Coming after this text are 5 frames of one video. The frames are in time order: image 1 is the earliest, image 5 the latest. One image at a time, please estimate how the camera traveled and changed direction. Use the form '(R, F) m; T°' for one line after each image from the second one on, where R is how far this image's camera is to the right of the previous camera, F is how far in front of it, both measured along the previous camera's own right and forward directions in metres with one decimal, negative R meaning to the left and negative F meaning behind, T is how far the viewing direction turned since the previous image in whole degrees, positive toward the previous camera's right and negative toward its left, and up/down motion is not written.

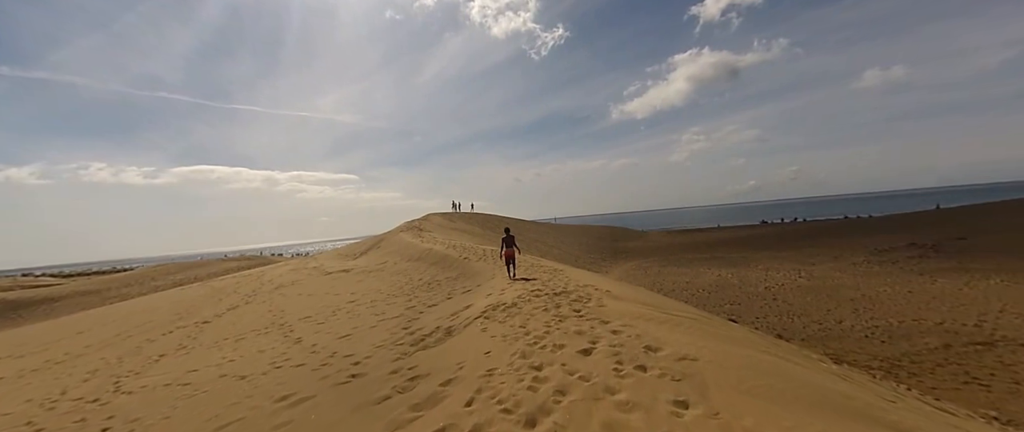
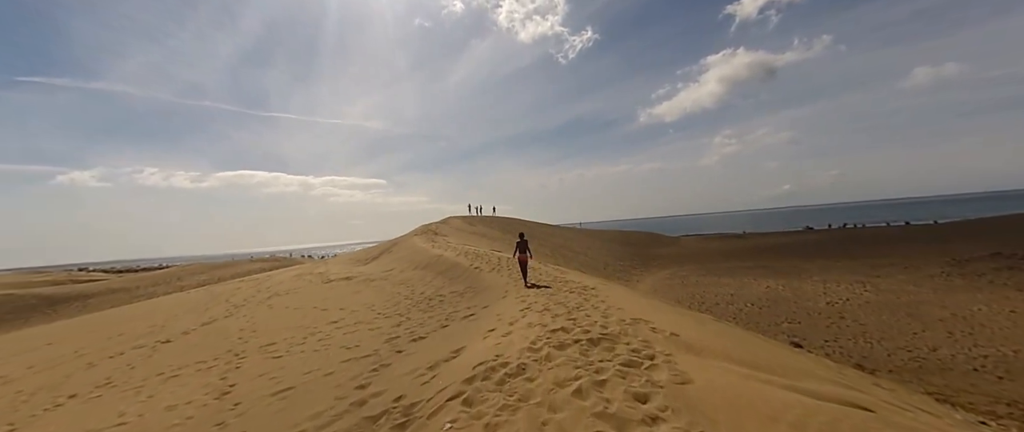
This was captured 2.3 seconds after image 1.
(+0.1, +2.0) m; -4°
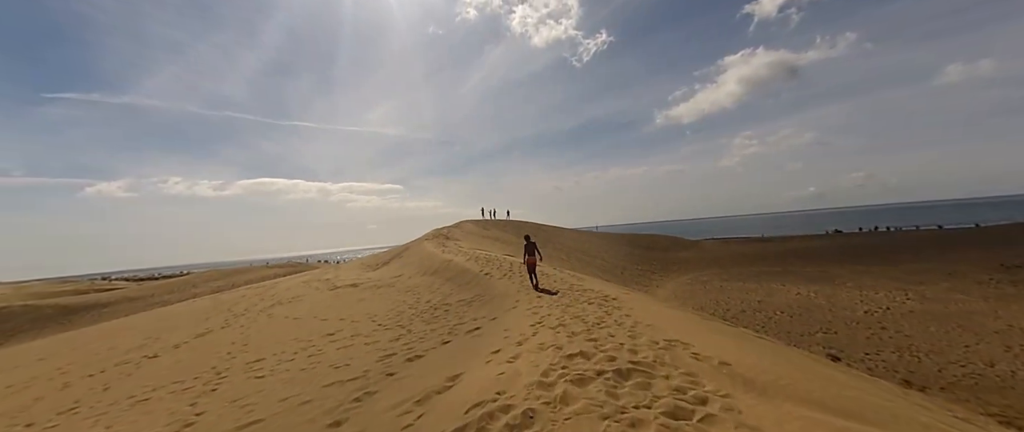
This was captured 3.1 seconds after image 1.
(+0.1, +0.7) m; -2°
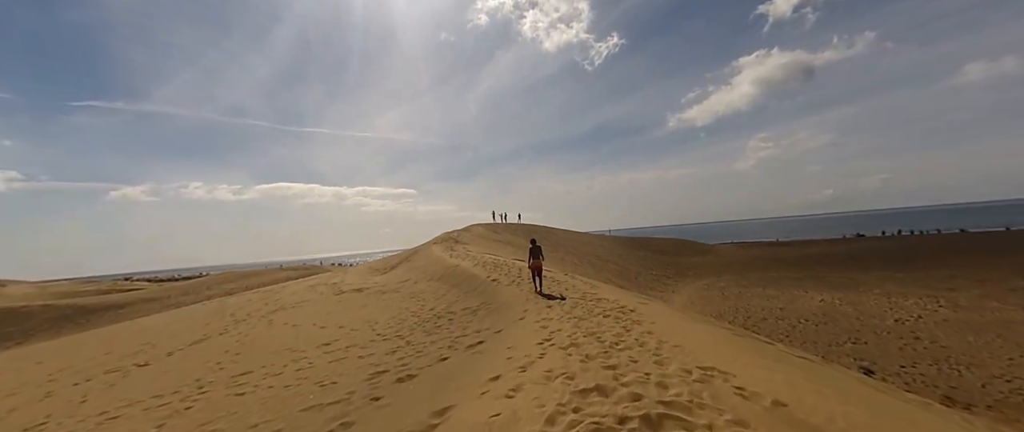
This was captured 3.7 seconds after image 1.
(+0.1, +0.5) m; -2°
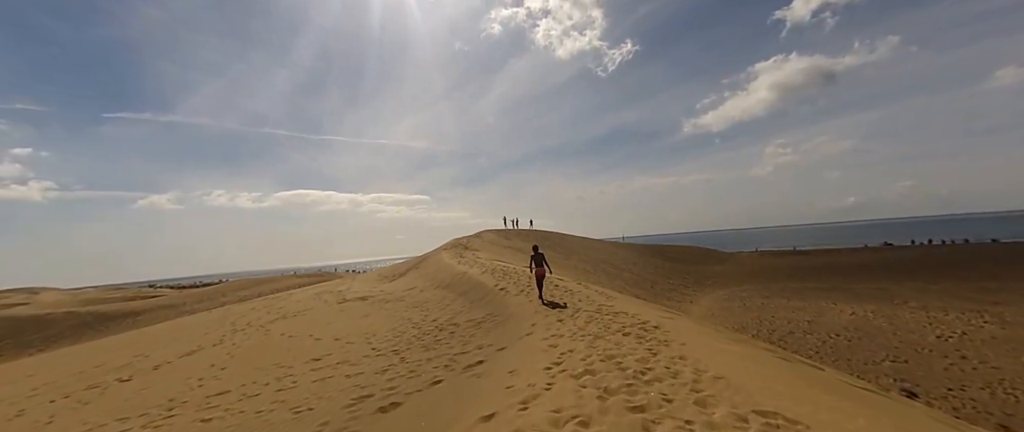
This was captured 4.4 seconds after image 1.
(+0.1, +0.6) m; -2°
